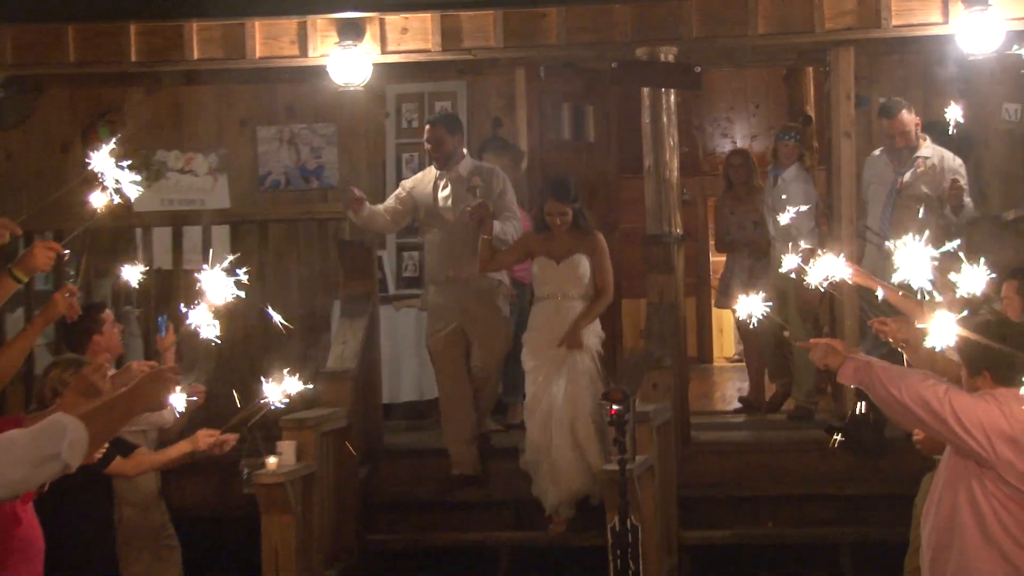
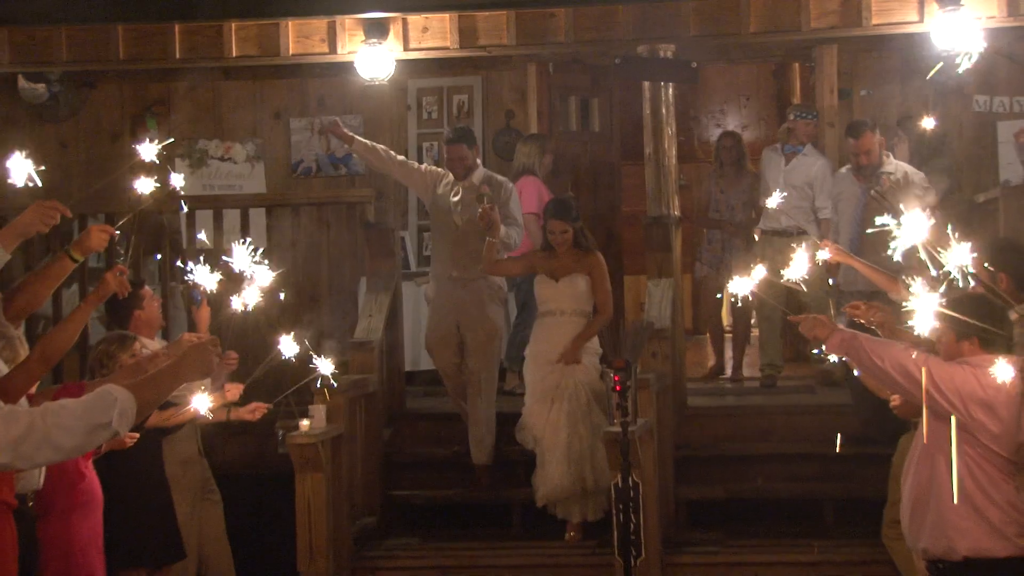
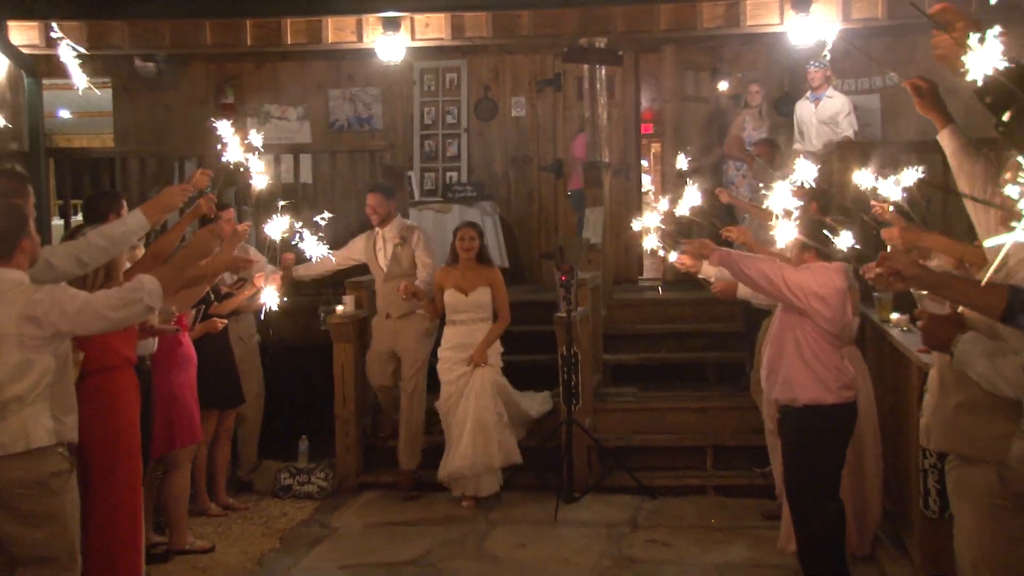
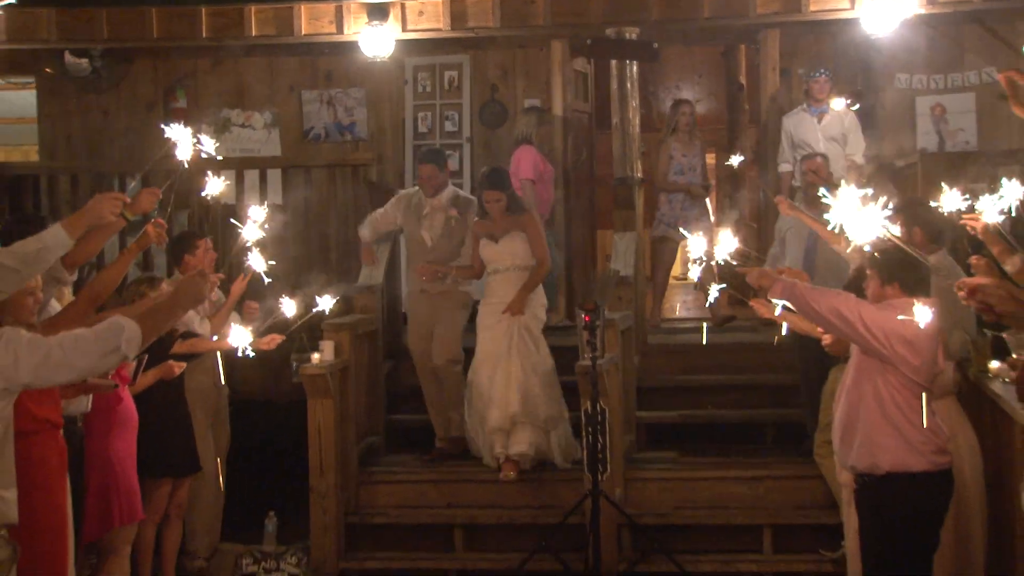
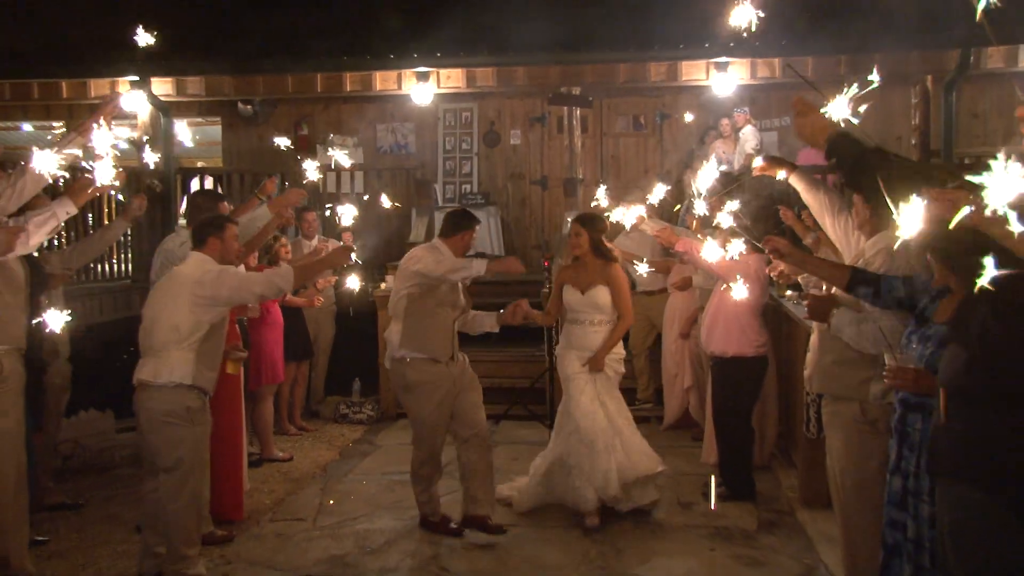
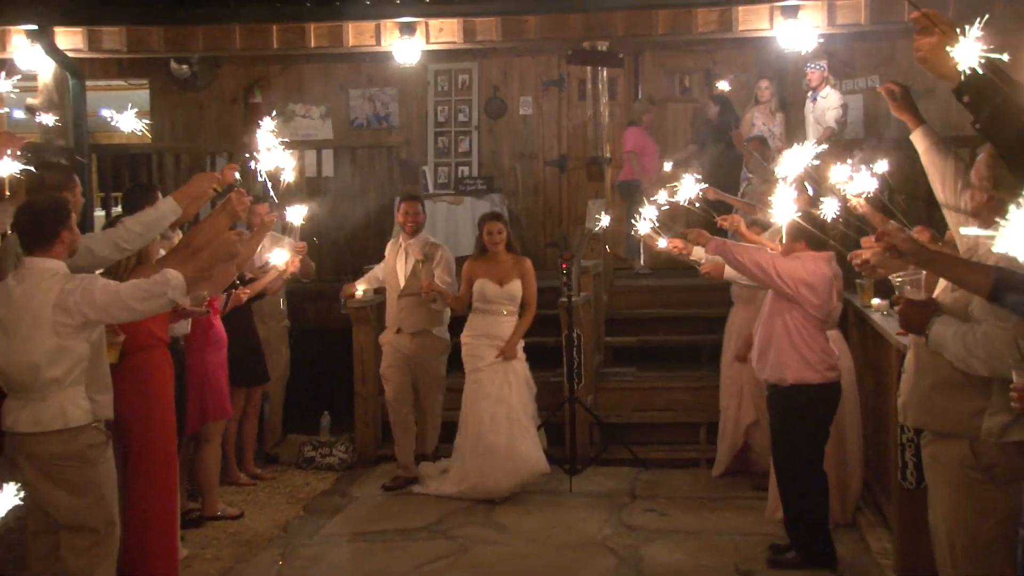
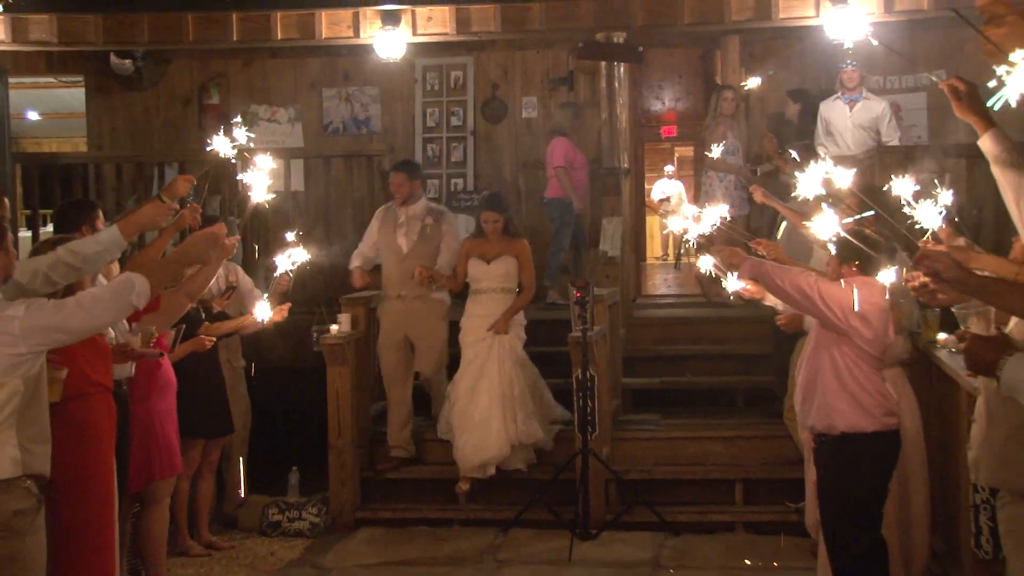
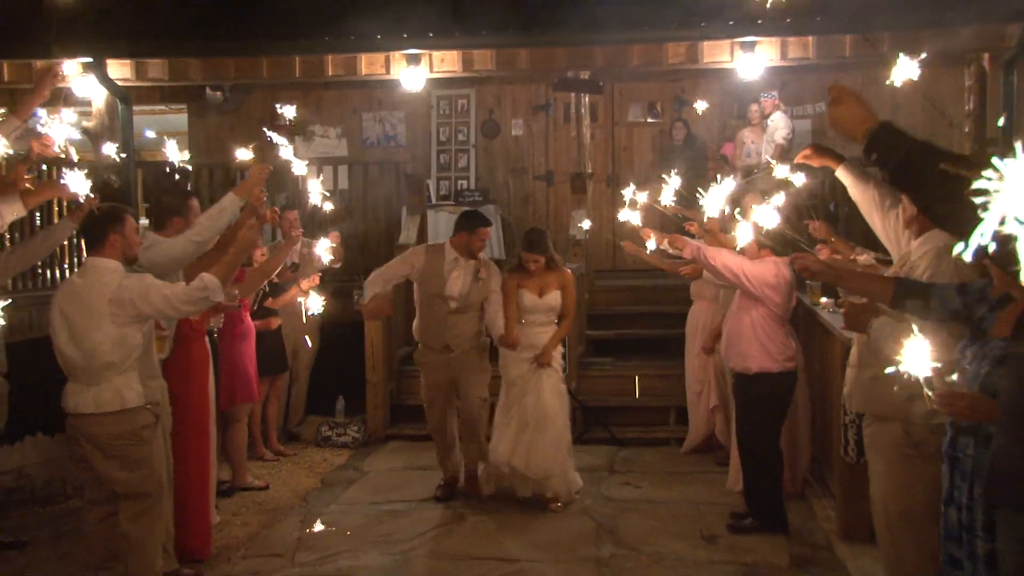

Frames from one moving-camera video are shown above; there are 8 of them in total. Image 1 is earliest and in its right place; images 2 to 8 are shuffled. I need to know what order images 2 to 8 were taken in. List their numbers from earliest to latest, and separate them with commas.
2, 4, 7, 3, 6, 8, 5
